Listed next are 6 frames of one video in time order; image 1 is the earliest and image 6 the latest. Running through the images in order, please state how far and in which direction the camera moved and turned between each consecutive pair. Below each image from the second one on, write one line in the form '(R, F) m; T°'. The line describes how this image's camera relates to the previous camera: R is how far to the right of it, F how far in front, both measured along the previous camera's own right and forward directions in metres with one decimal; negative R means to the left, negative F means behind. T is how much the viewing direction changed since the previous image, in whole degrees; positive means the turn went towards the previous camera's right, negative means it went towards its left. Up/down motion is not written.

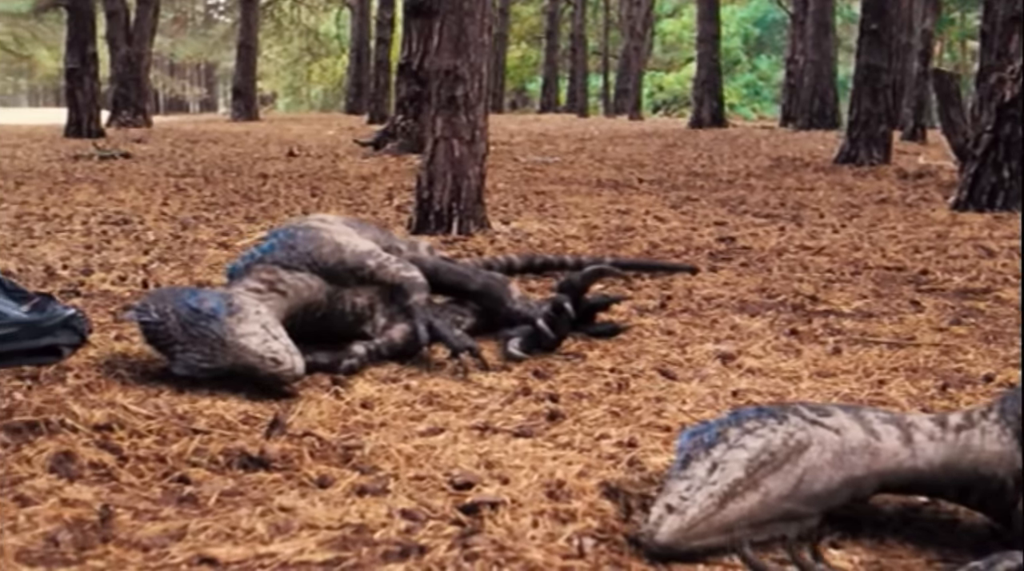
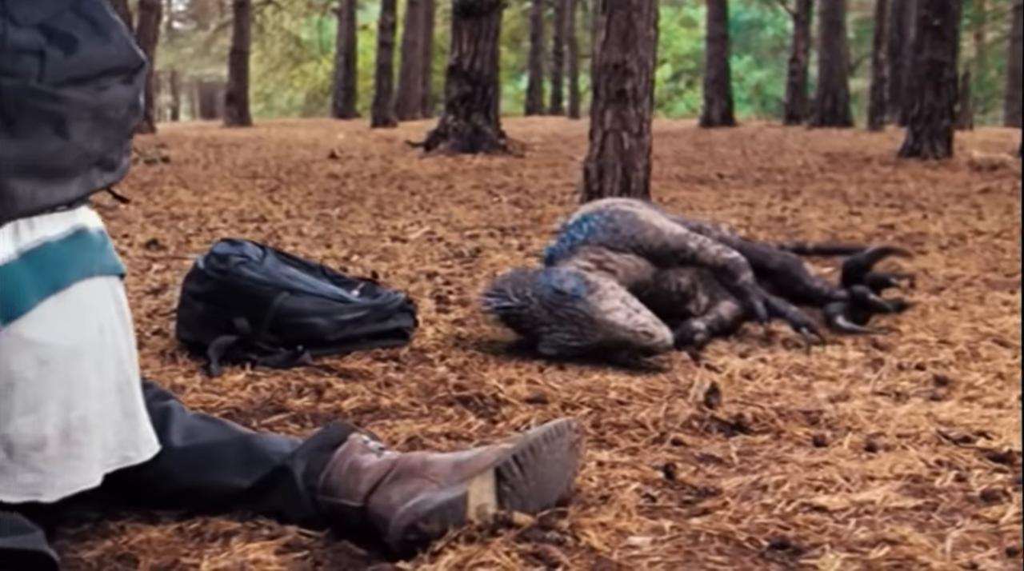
(-1.4, -0.1) m; +3°
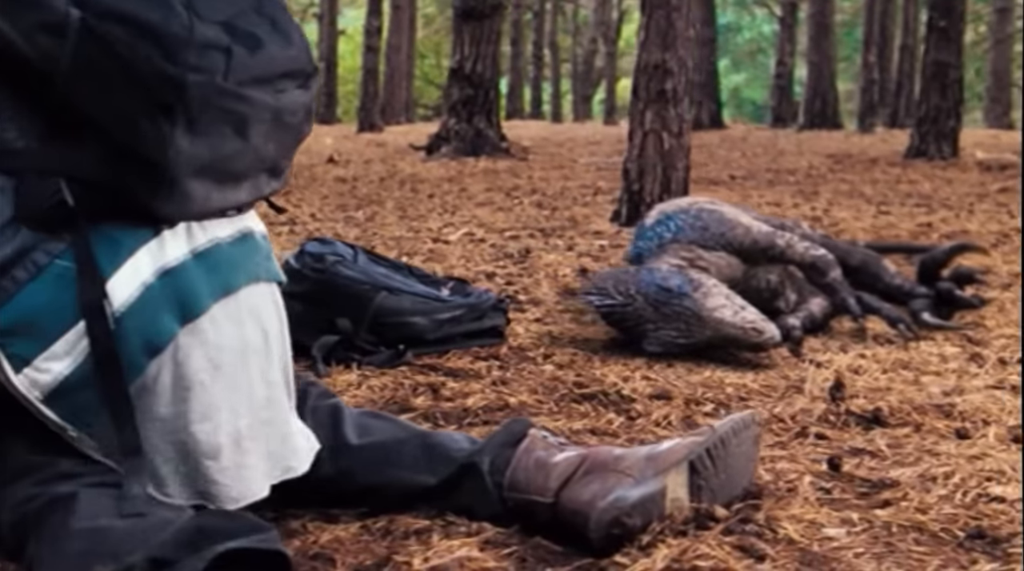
(-0.5, 0.0) m; +2°
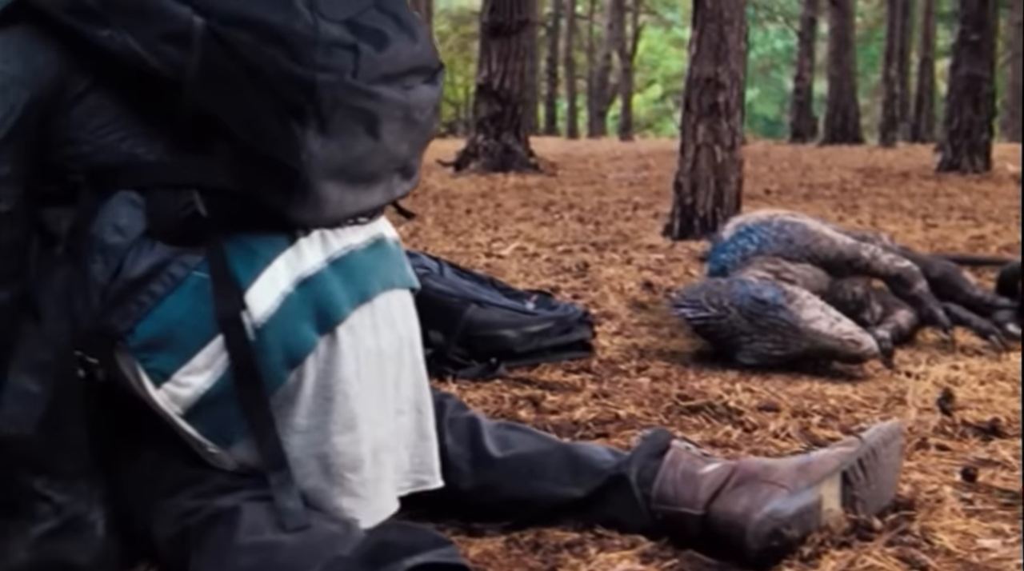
(-0.3, 0.0) m; 0°
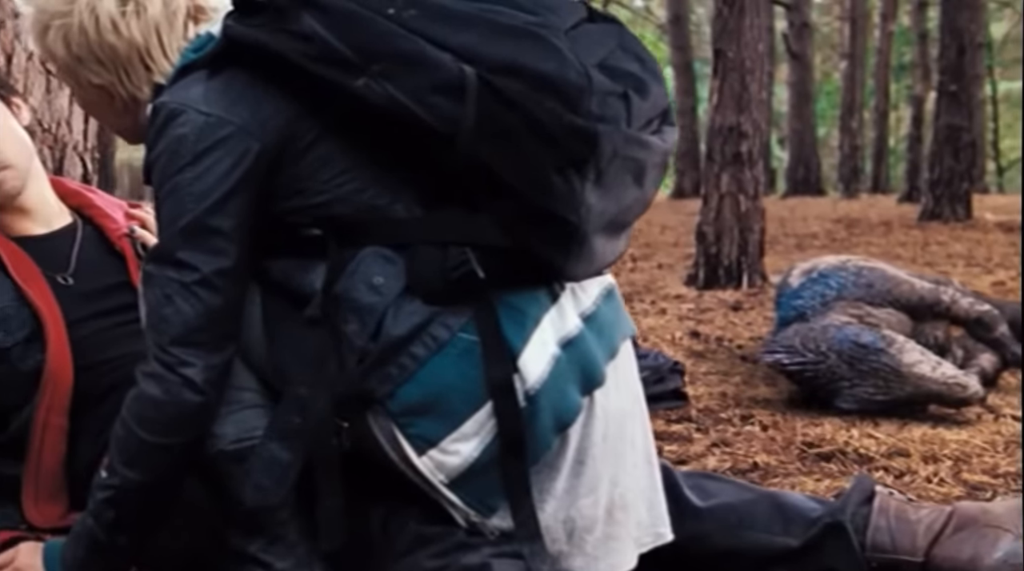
(-0.5, +0.1) m; +3°
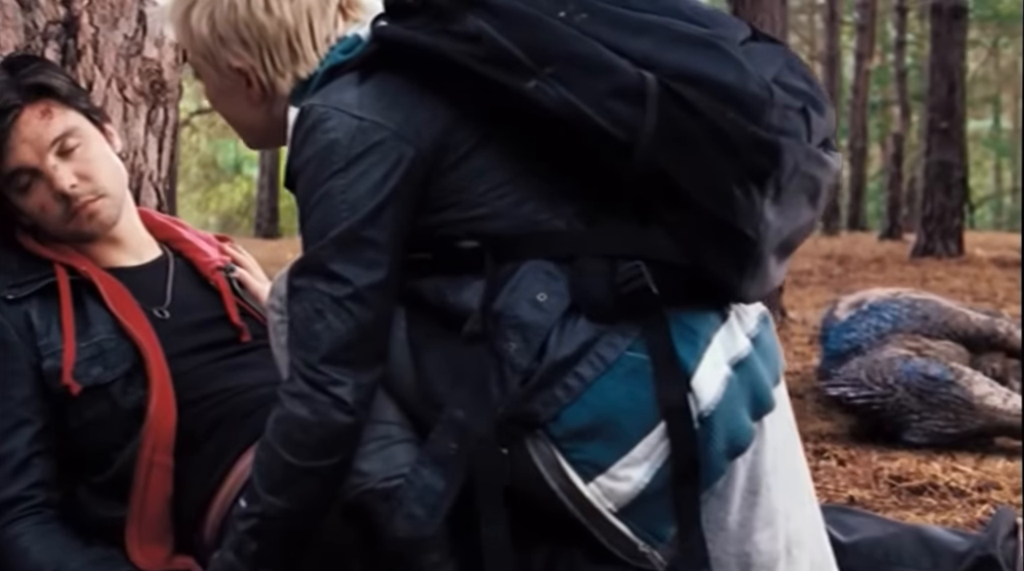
(-0.3, +0.1) m; +2°
